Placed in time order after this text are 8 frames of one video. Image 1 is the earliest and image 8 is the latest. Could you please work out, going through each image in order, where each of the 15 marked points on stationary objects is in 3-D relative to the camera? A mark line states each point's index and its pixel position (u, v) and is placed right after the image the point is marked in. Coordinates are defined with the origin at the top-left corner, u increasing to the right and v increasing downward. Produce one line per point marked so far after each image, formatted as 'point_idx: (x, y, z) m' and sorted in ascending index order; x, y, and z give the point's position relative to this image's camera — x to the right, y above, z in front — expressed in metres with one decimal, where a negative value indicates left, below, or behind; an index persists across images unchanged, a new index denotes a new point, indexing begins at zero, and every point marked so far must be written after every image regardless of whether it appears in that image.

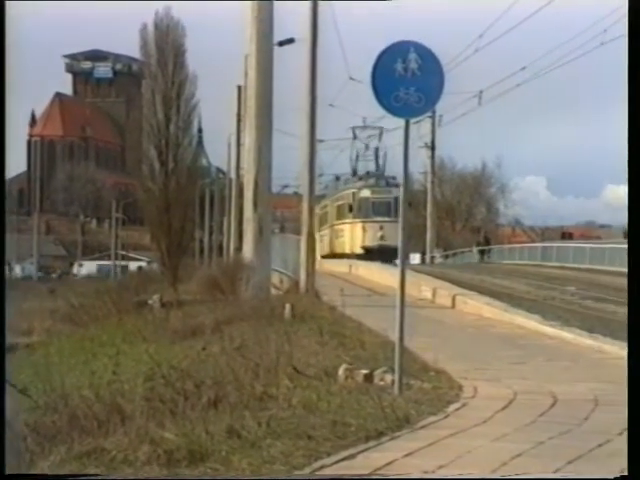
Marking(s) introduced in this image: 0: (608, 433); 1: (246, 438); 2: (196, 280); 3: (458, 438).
0: (+1.4, -0.9, +6.3) m
1: (-0.4, -0.9, +6.1) m
2: (-0.6, -0.2, +6.6) m
3: (+0.7, -1.0, +6.2) m
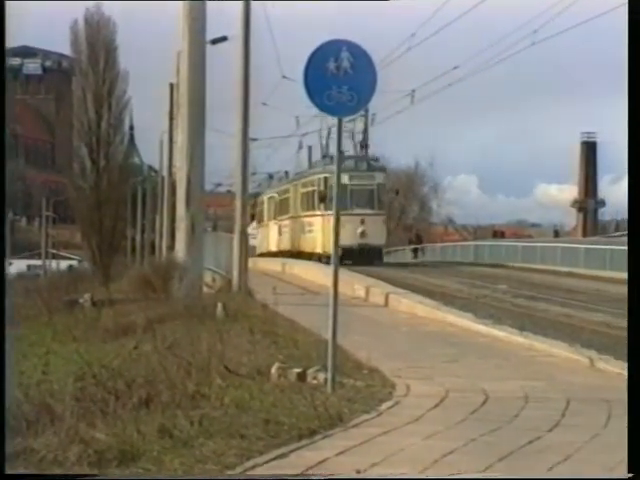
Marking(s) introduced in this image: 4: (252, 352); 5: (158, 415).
0: (+1.1, -0.9, +6.3) m
1: (-0.7, -0.9, +6.1) m
2: (-1.0, -0.2, +6.5) m
3: (+0.3, -0.9, +6.2) m
4: (-0.4, -0.6, +7.2) m
5: (-0.8, -0.8, +6.2) m
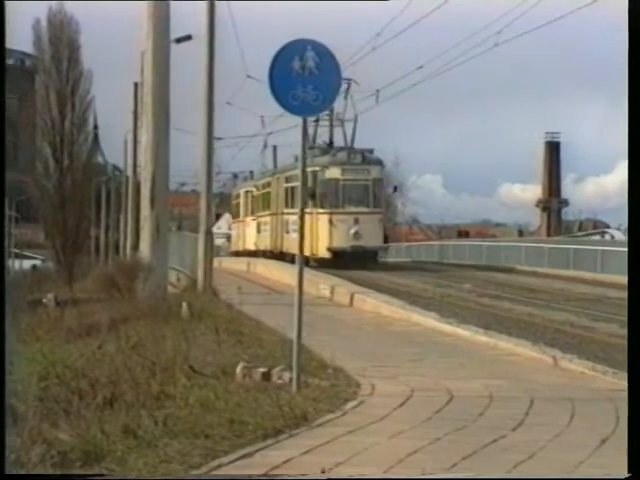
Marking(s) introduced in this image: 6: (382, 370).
0: (+0.9, -0.9, +6.3) m
1: (-0.8, -0.9, +6.1) m
2: (-1.1, -0.2, +6.5) m
3: (+0.2, -0.9, +6.2) m
4: (-0.6, -0.6, +7.2) m
5: (-1.0, -0.8, +6.2) m
6: (+0.4, -0.7, +7.6) m
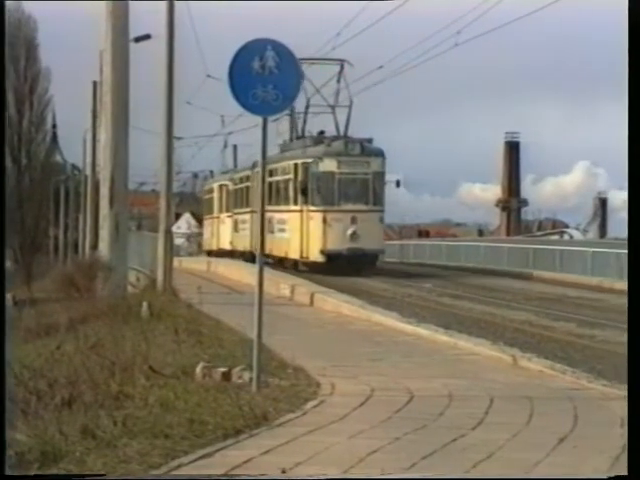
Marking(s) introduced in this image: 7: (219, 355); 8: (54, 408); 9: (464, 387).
0: (+0.7, -0.9, +6.4) m
1: (-1.0, -0.9, +6.0) m
2: (-1.3, -0.2, +6.5) m
3: (0.0, -0.9, +6.2) m
4: (-0.8, -0.6, +7.2) m
5: (-1.1, -0.8, +6.2) m
6: (+0.1, -0.7, +7.6) m
7: (-0.6, -0.6, +7.4) m
8: (-1.3, -0.8, +6.2) m
9: (+0.8, -0.8, +7.1) m
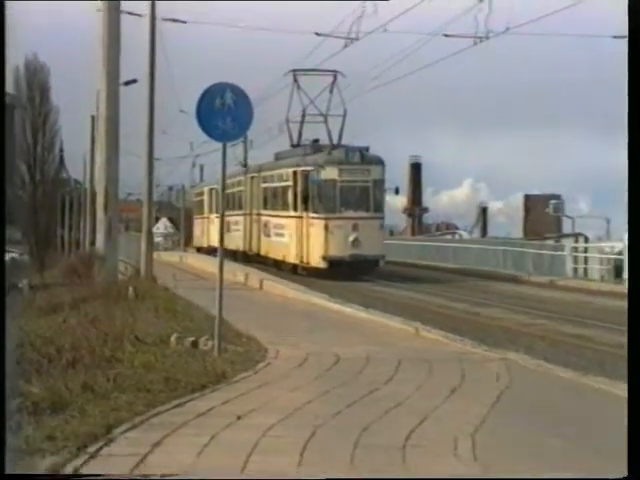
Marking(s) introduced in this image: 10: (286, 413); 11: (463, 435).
0: (+0.4, -0.9, +8.2) m
1: (-1.3, -0.9, +7.9) m
2: (-1.7, -0.2, +8.3) m
3: (-0.3, -0.9, +8.1) m
4: (-1.2, -0.6, +9.0) m
5: (-1.5, -0.8, +8.0) m
6: (-0.2, -0.7, +9.4) m
7: (-0.9, -0.6, +9.2) m
8: (-1.6, -0.8, +8.1) m
9: (+0.4, -0.8, +9.0) m
10: (-0.2, -1.0, +7.7) m
11: (+0.8, -1.1, +7.5) m
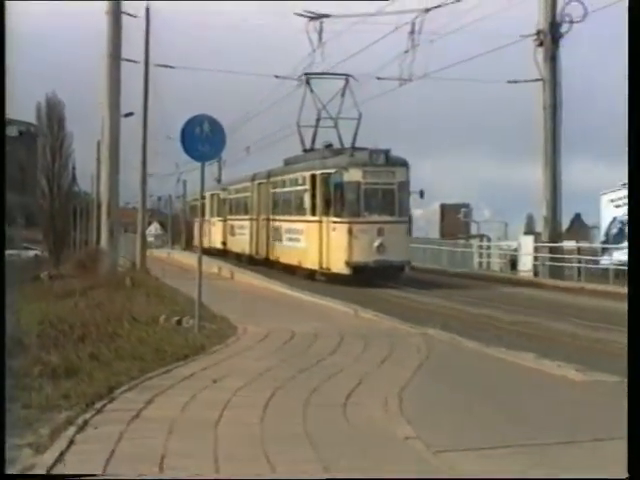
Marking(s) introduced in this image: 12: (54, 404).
0: (0.0, -0.9, +10.3) m
1: (-1.7, -0.9, +9.9) m
2: (-2.0, -0.2, +10.3) m
3: (-0.7, -0.9, +10.2) m
4: (-1.5, -0.6, +11.1) m
5: (-1.8, -0.8, +10.1) m
6: (-0.6, -0.7, +11.5) m
7: (-1.3, -0.6, +11.3) m
8: (-1.9, -0.8, +10.1) m
9: (+0.1, -0.8, +11.1) m
10: (-0.5, -1.0, +9.8) m
11: (+0.5, -1.2, +9.6) m
12: (-1.8, -1.1, +9.0) m
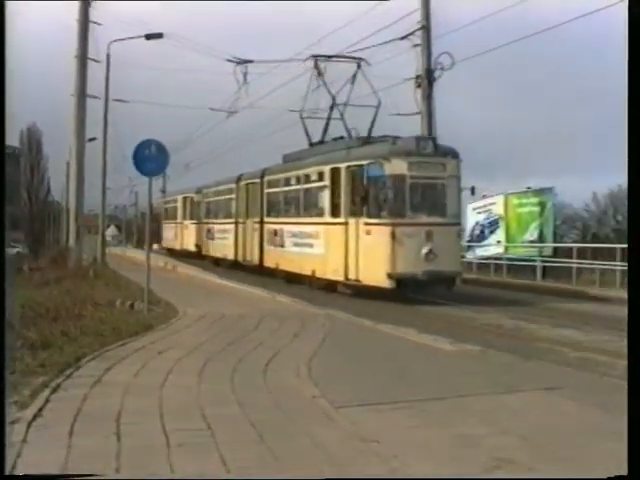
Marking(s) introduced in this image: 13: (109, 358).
0: (-0.7, -0.9, +12.9) m
1: (-2.4, -0.9, +12.5) m
2: (-2.7, -0.2, +12.9) m
3: (-1.4, -0.9, +12.7) m
4: (-2.2, -0.6, +13.6) m
5: (-2.5, -0.8, +12.6) m
6: (-1.4, -0.7, +14.1) m
7: (-2.0, -0.6, +13.8) m
8: (-2.7, -0.8, +12.6) m
9: (-0.7, -0.8, +13.6) m
10: (-1.2, -1.0, +12.4) m
11: (-0.2, -1.1, +12.2) m
12: (-2.5, -1.1, +11.5) m
13: (-2.0, -1.0, +12.0) m
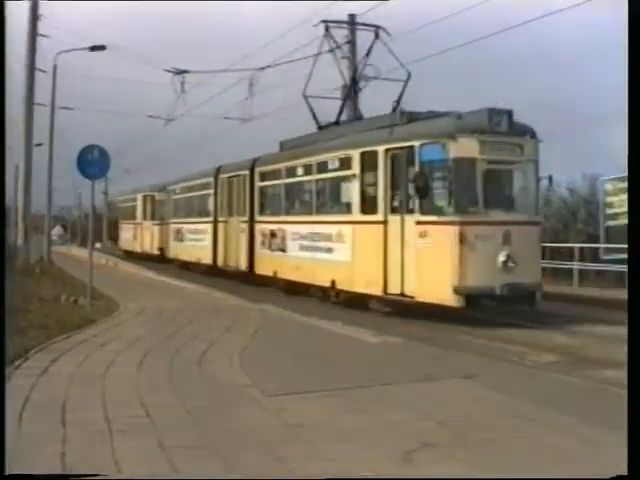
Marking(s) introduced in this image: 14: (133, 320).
0: (-1.4, -0.9, +13.7) m
1: (-3.1, -0.9, +13.3) m
2: (-3.4, -0.2, +13.6) m
3: (-2.1, -0.9, +13.5) m
4: (-3.0, -0.6, +14.4) m
5: (-3.2, -0.8, +13.4) m
6: (-2.1, -0.7, +14.9) m
7: (-2.8, -0.6, +14.6) m
8: (-3.4, -0.8, +13.4) m
9: (-1.4, -0.8, +14.5) m
10: (-1.9, -1.0, +13.2) m
11: (-0.9, -1.1, +13.1) m
12: (-3.2, -1.1, +12.3) m
13: (-2.6, -1.0, +12.8) m
14: (-2.0, -0.9, +13.9) m
